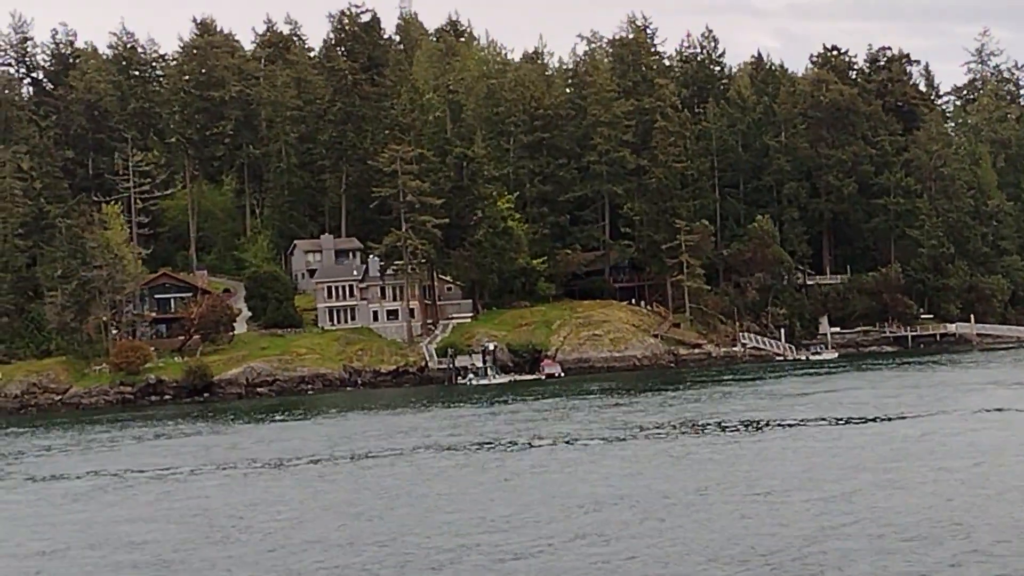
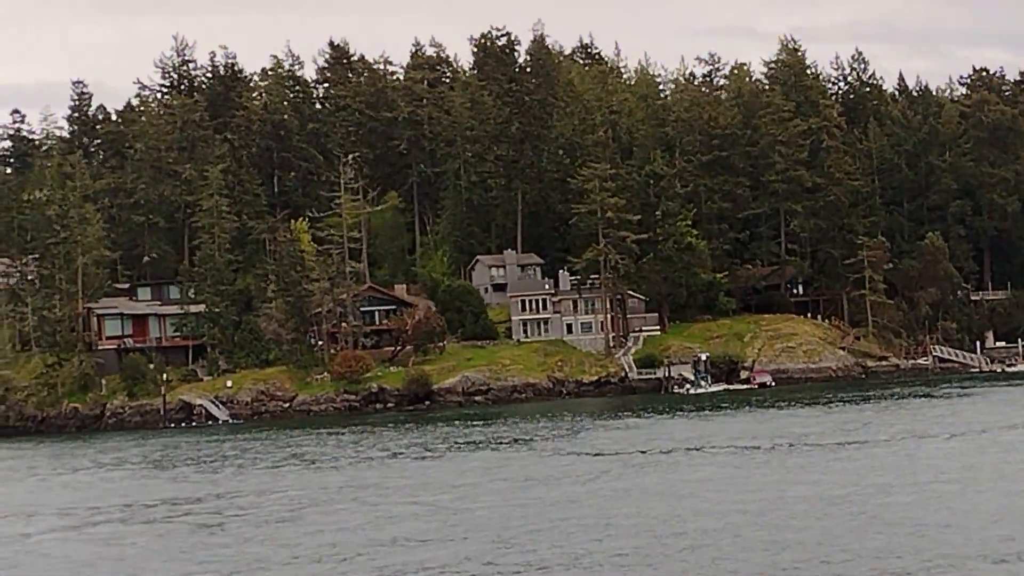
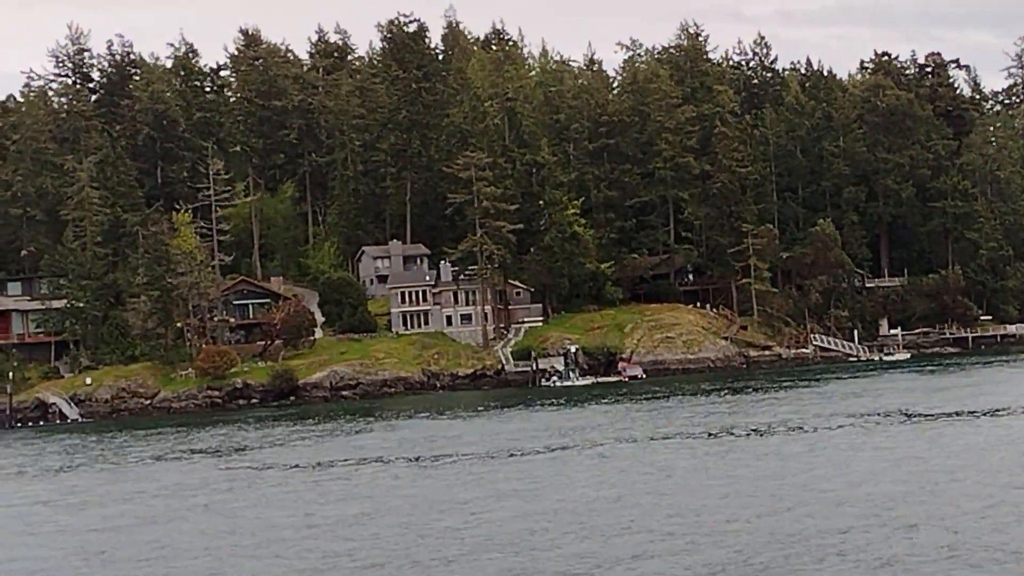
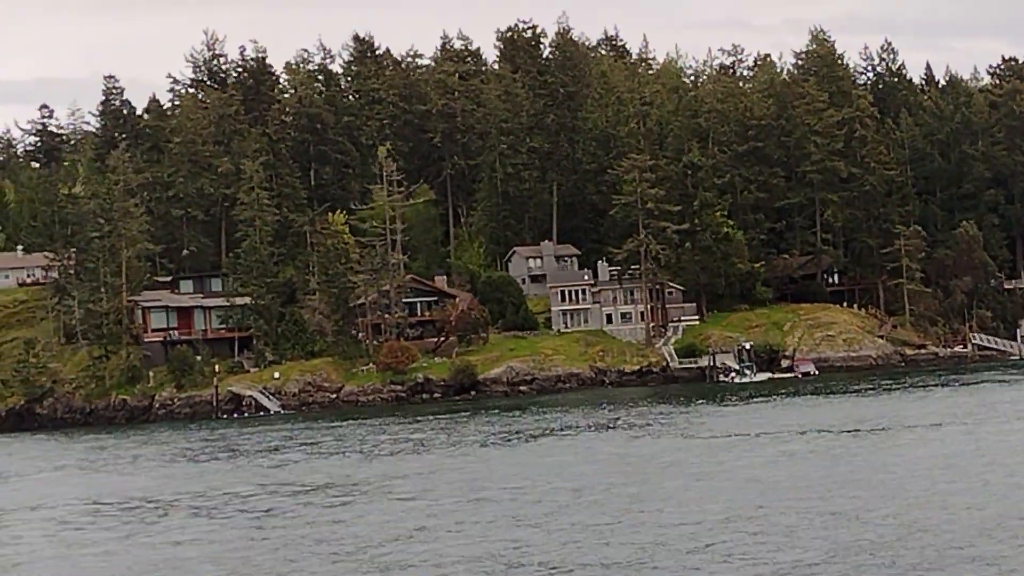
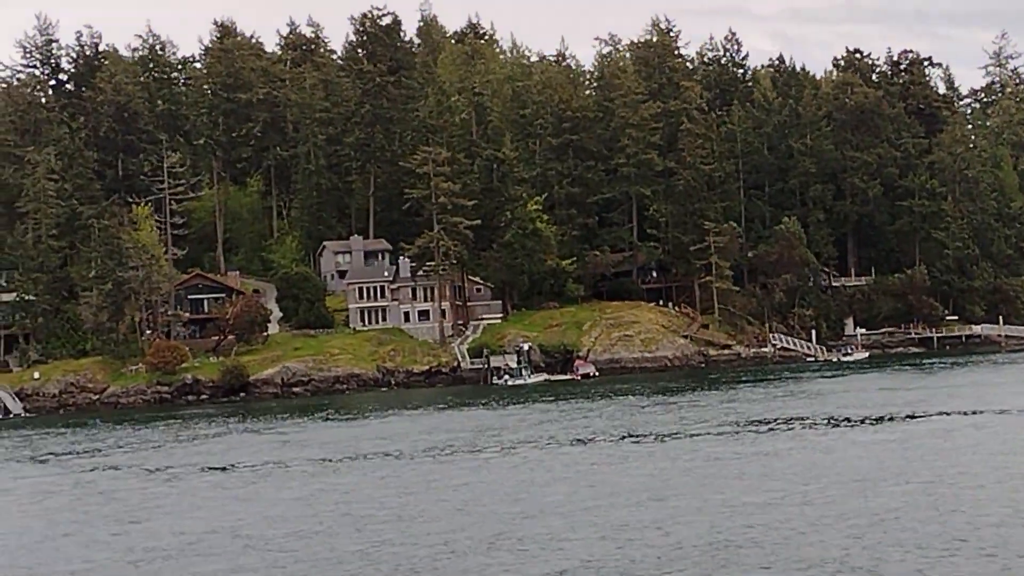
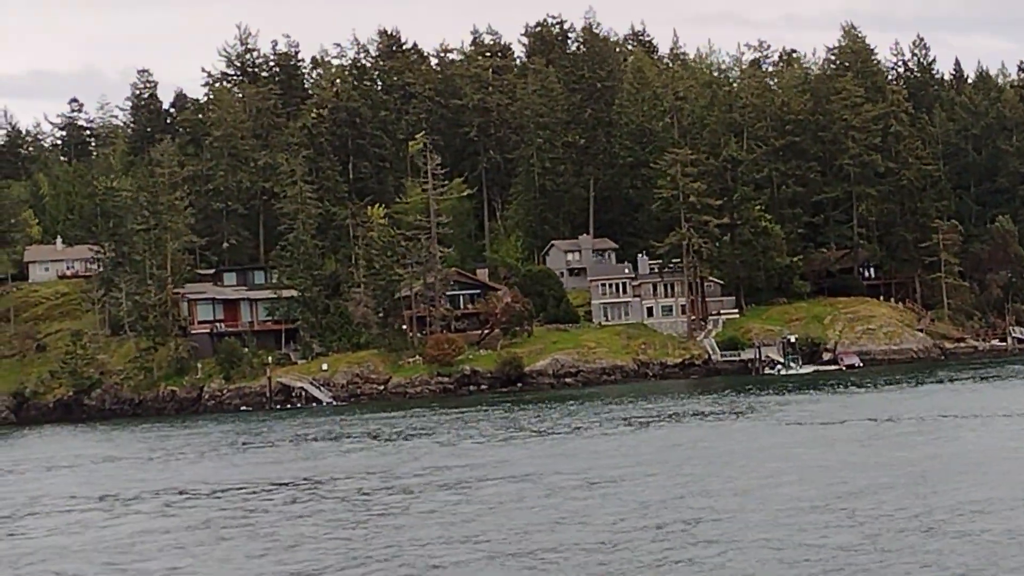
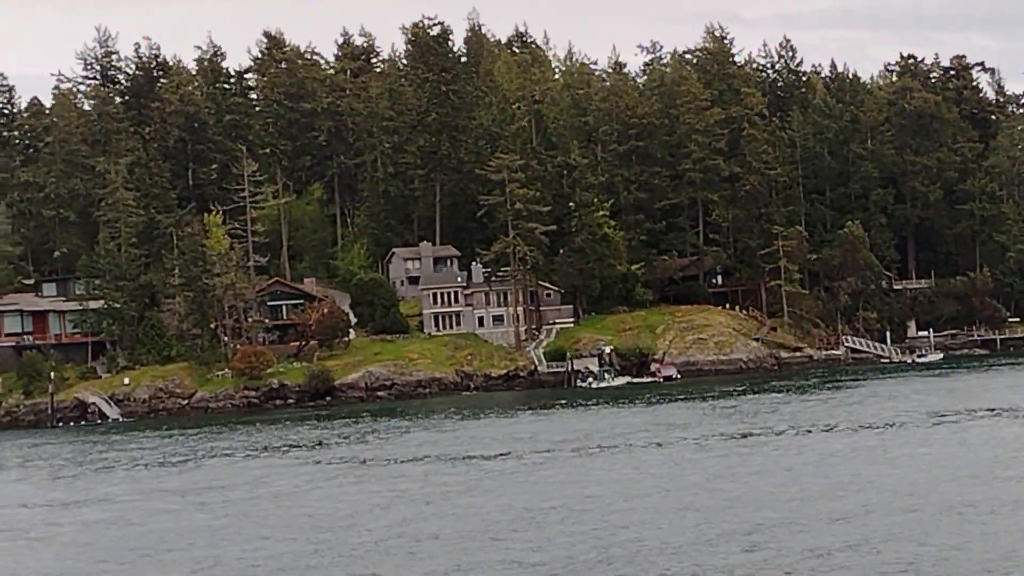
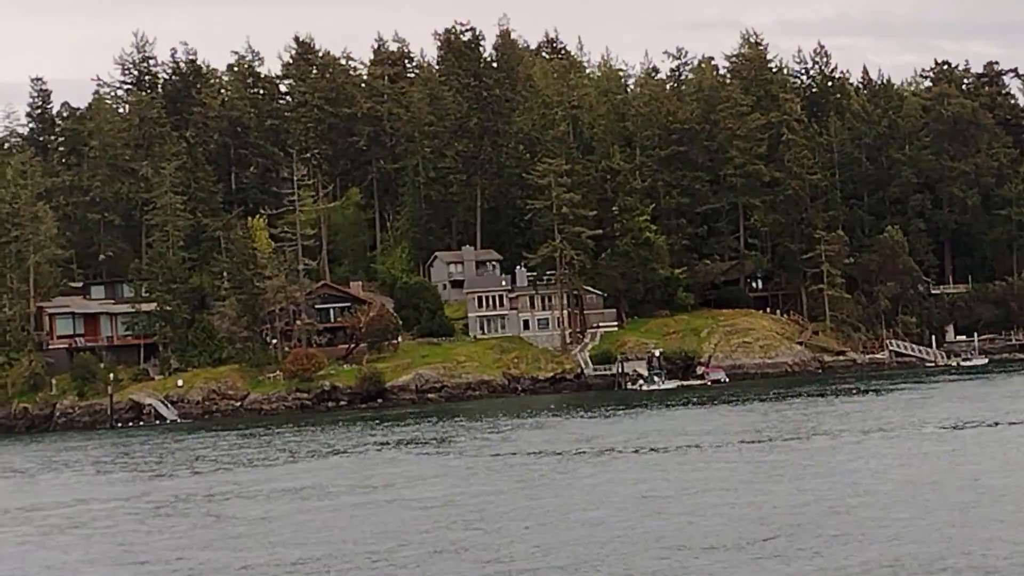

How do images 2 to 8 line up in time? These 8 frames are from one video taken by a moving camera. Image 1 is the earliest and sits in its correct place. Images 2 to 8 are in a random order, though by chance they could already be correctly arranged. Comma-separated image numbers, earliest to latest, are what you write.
5, 3, 7, 8, 2, 4, 6
